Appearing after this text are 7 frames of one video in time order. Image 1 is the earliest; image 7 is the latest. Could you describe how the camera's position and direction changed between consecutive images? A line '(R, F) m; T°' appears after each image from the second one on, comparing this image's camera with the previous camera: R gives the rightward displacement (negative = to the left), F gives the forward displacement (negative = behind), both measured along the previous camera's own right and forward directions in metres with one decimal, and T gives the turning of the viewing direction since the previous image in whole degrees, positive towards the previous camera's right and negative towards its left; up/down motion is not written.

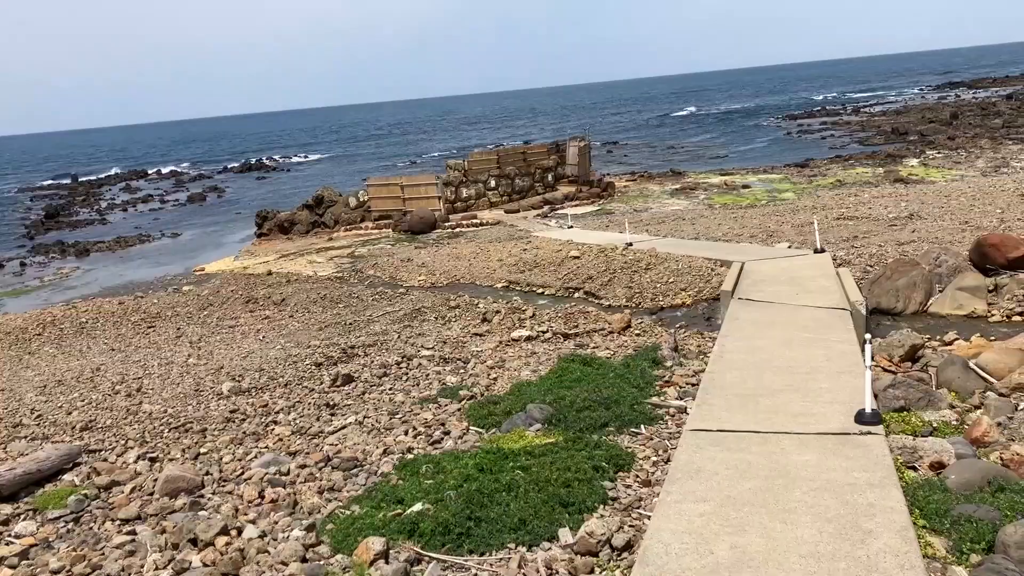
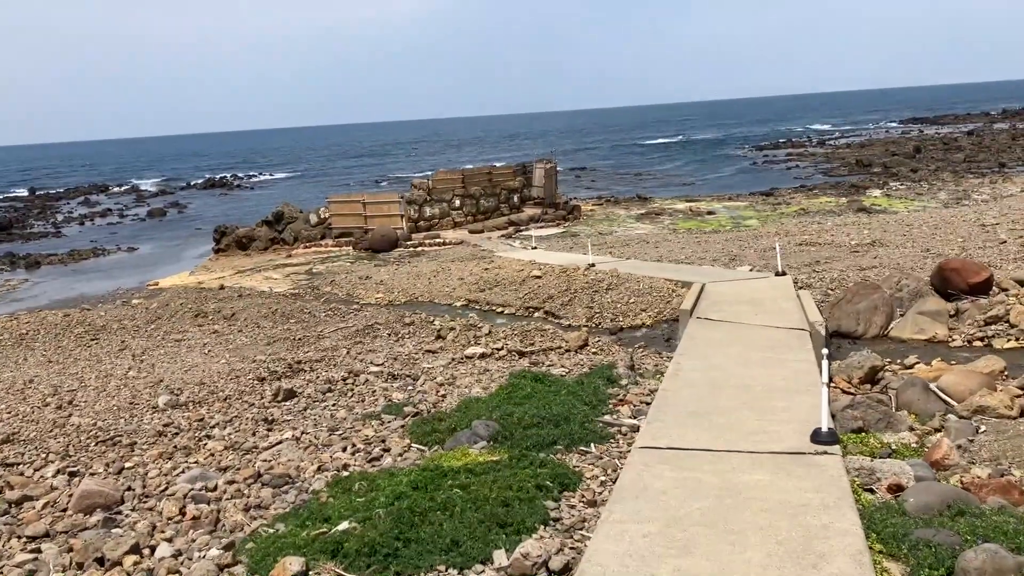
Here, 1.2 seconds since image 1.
(+0.2, +0.4) m; +2°
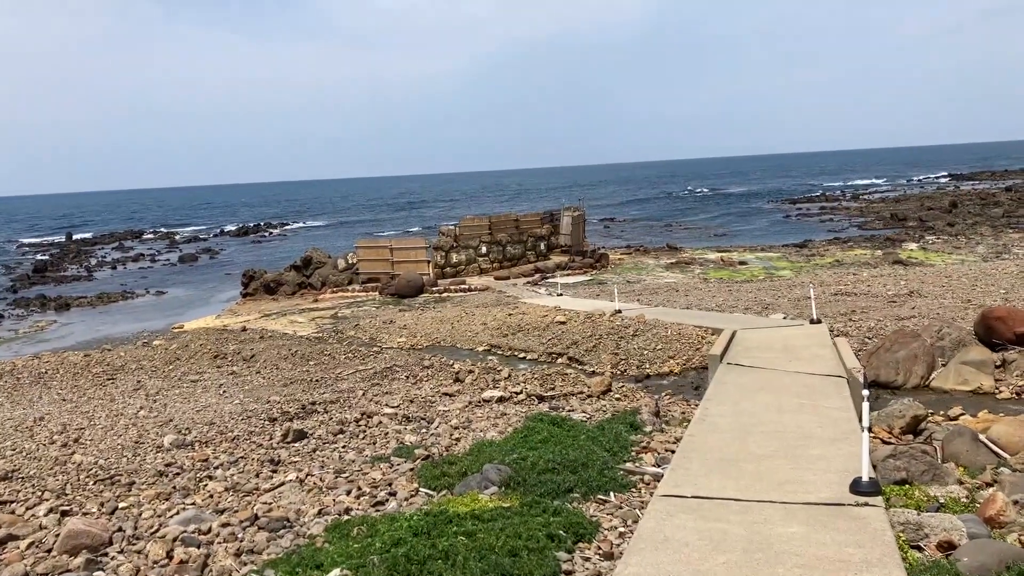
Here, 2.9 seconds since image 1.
(+0.1, +0.5) m; -2°
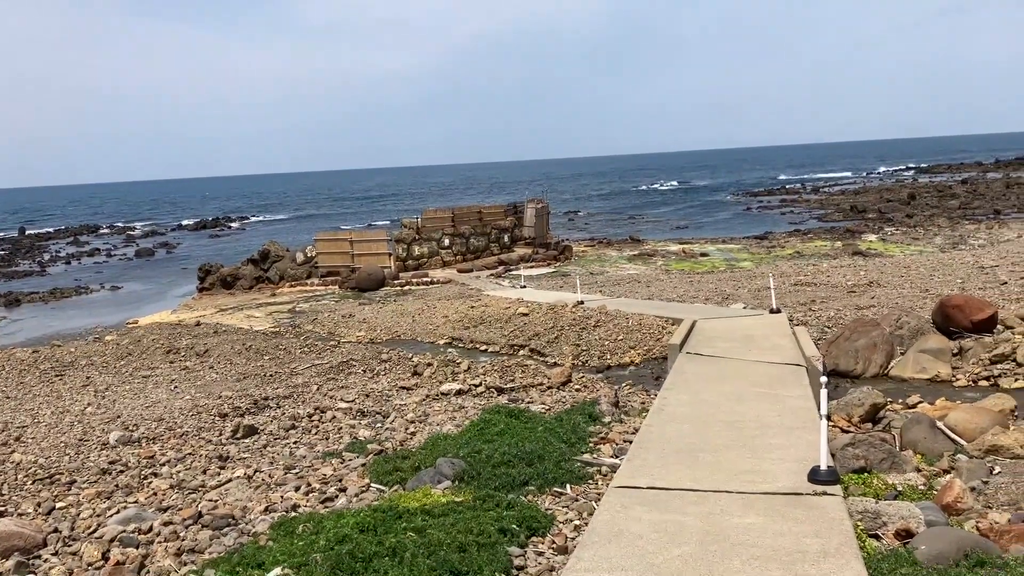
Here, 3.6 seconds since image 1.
(+0.1, +0.2) m; +2°
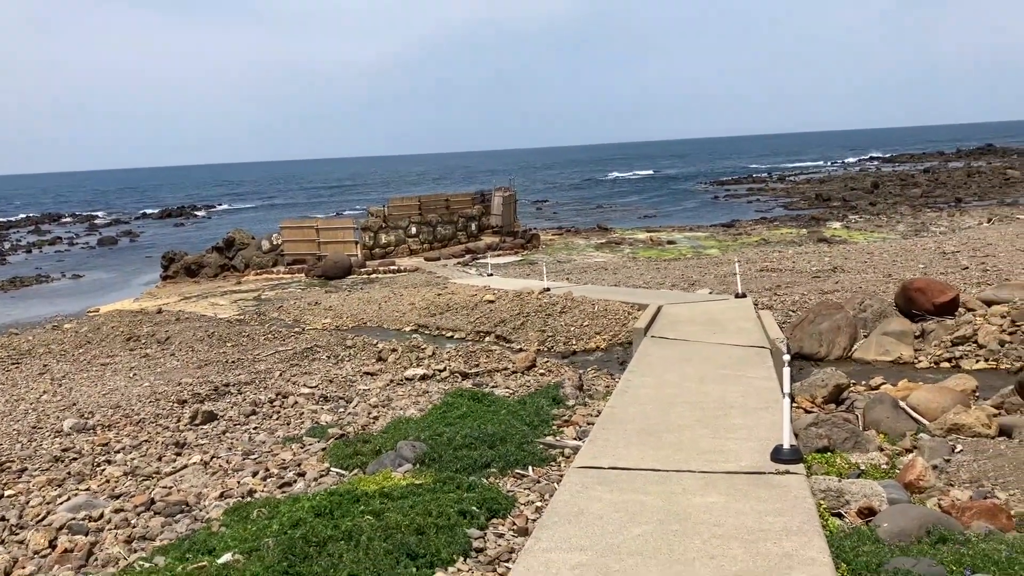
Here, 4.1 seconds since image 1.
(+0.1, +0.1) m; +2°
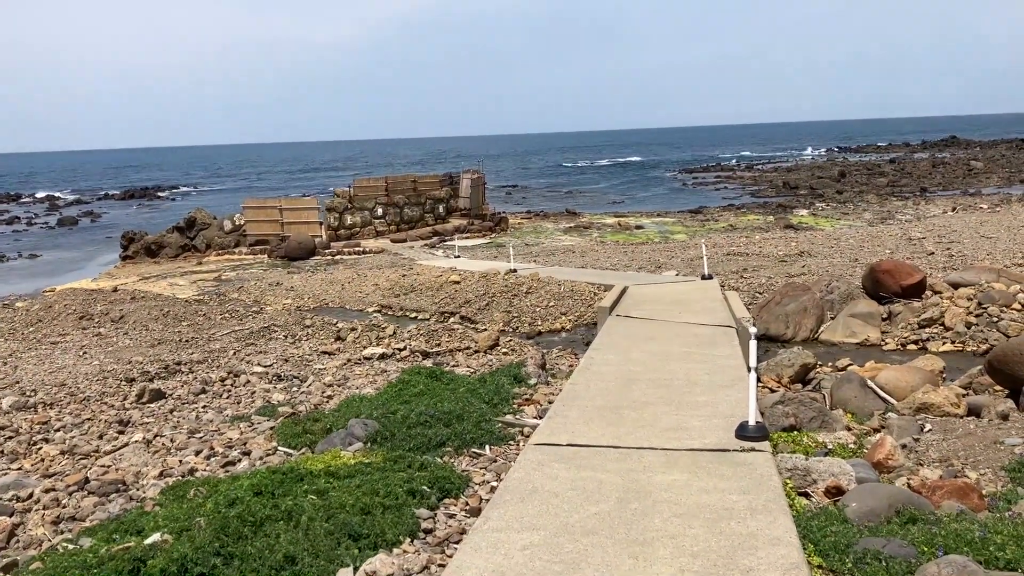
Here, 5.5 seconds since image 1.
(+0.1, +0.3) m; +2°
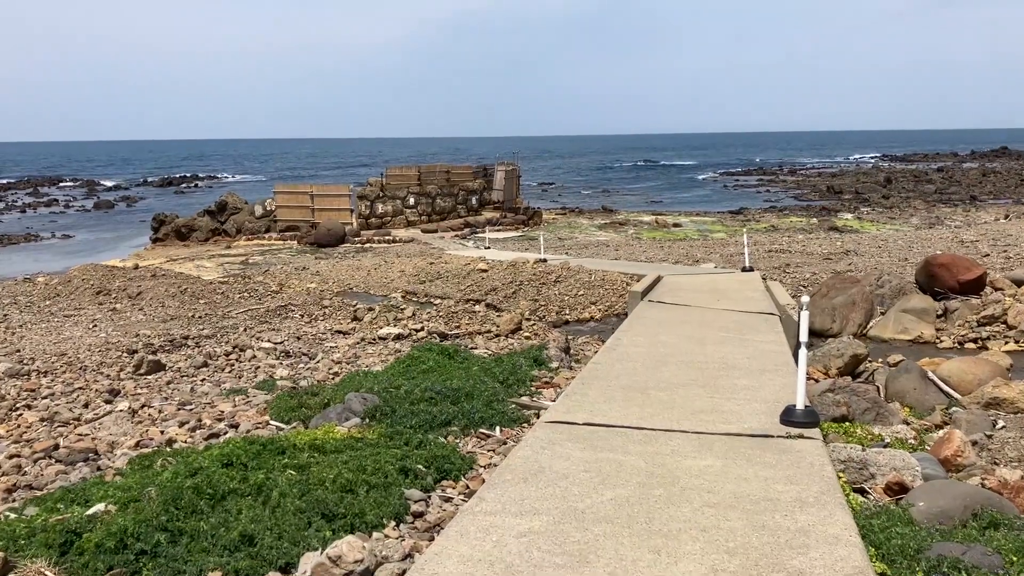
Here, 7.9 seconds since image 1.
(+0.1, +0.7) m; -2°
